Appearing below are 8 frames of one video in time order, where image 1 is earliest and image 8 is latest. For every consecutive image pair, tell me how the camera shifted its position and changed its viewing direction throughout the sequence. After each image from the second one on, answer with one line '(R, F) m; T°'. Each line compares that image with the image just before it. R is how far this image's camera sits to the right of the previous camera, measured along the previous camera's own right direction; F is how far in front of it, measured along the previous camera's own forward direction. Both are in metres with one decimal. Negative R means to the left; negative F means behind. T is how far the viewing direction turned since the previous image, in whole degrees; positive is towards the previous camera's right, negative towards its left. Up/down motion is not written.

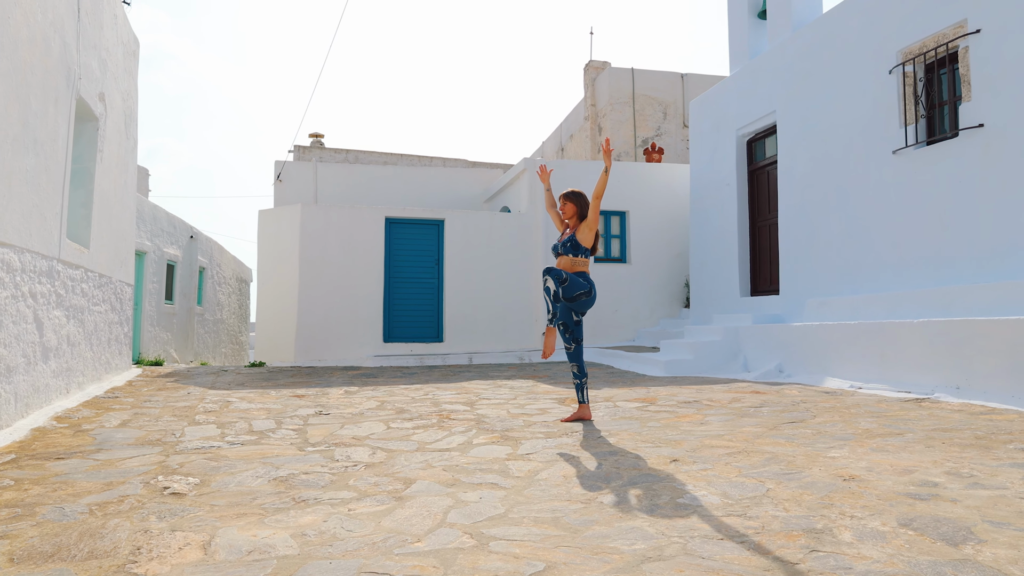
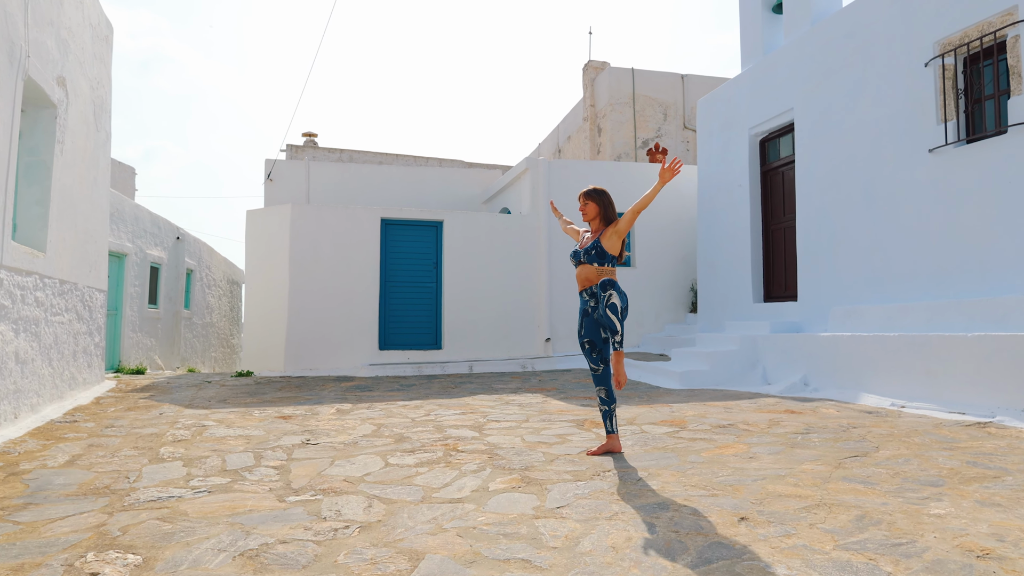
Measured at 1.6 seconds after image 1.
(-0.1, +0.5) m; +1°
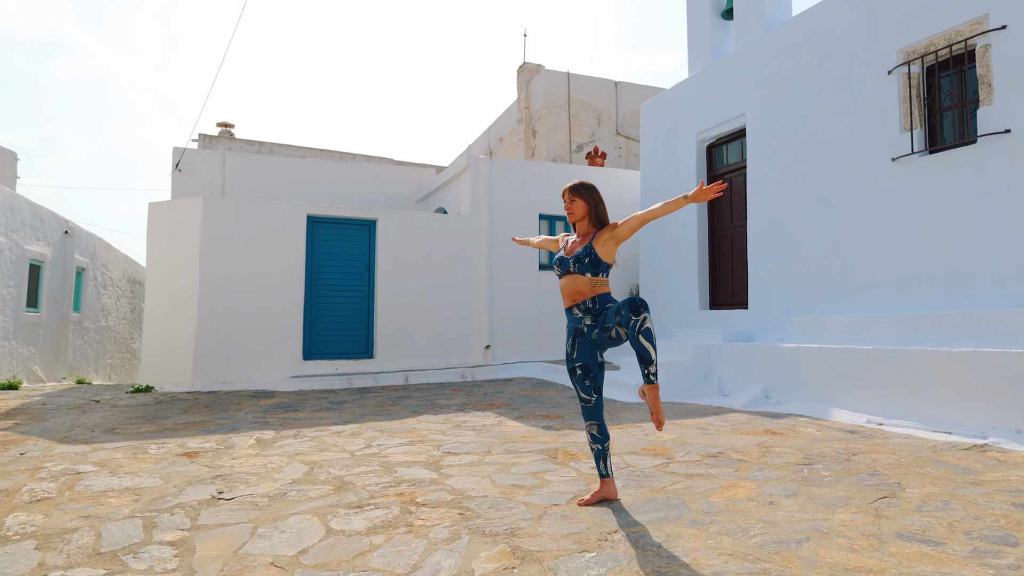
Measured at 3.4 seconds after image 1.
(-0.2, +0.7) m; +7°
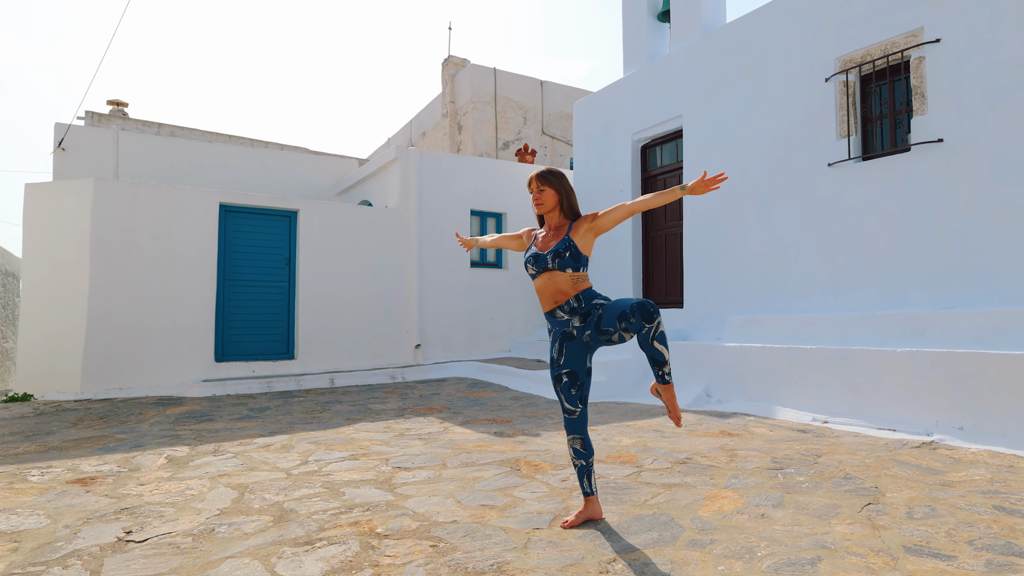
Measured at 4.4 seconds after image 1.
(-0.3, +0.3) m; +8°
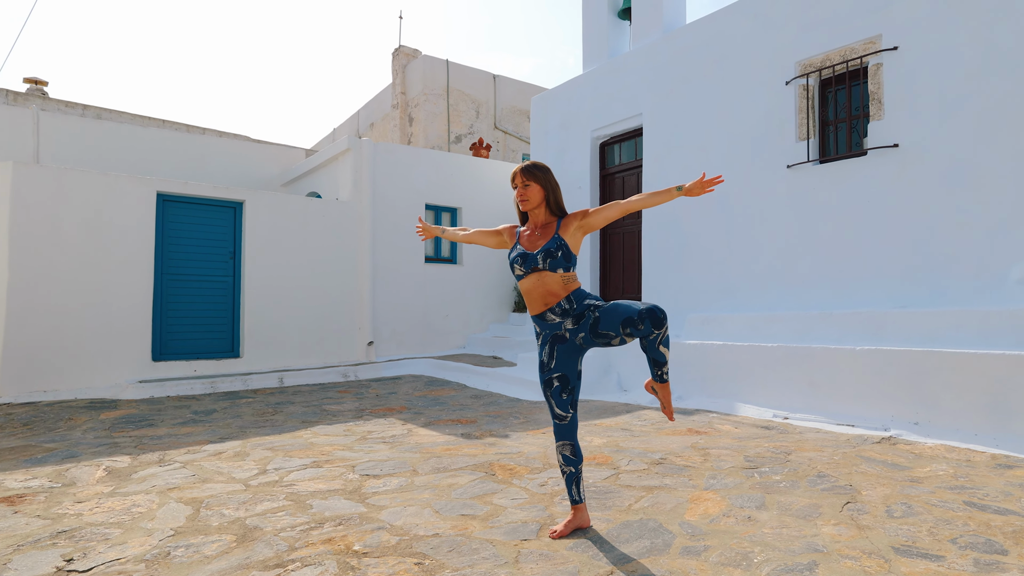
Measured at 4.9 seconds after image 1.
(-0.2, +0.1) m; +5°
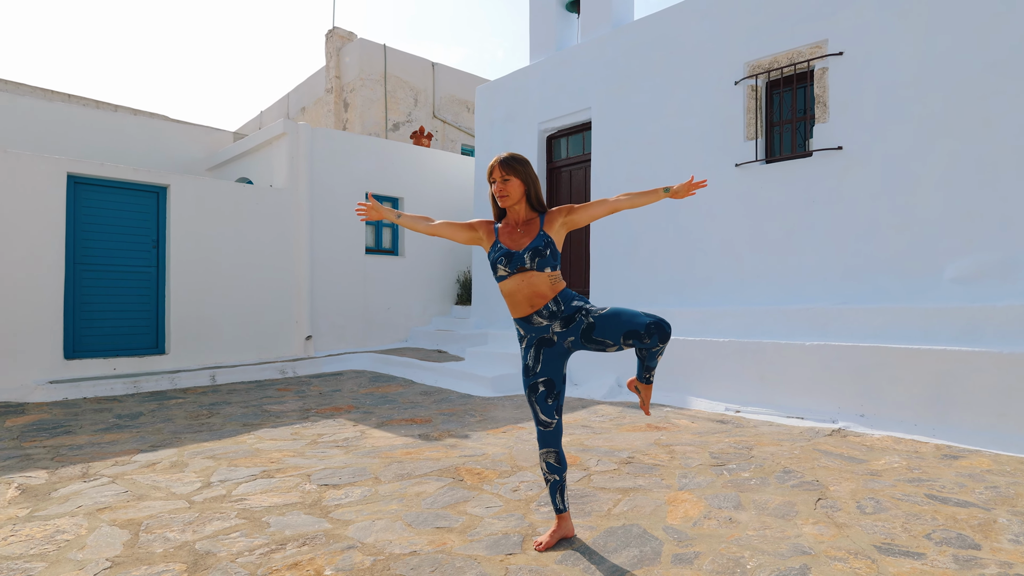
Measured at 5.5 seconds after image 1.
(-0.2, +0.2) m; +6°
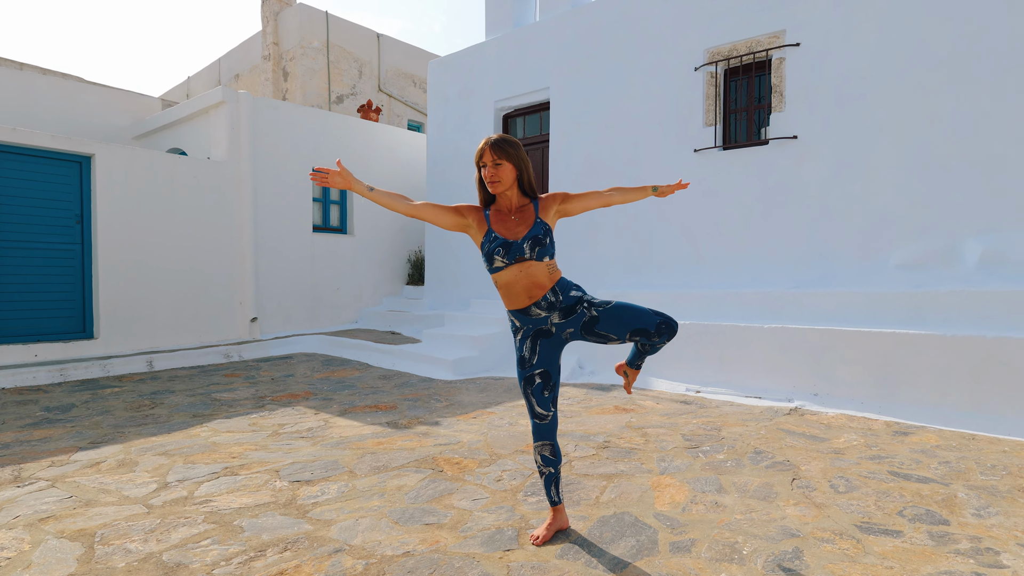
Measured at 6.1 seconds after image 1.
(-0.2, +0.1) m; +6°
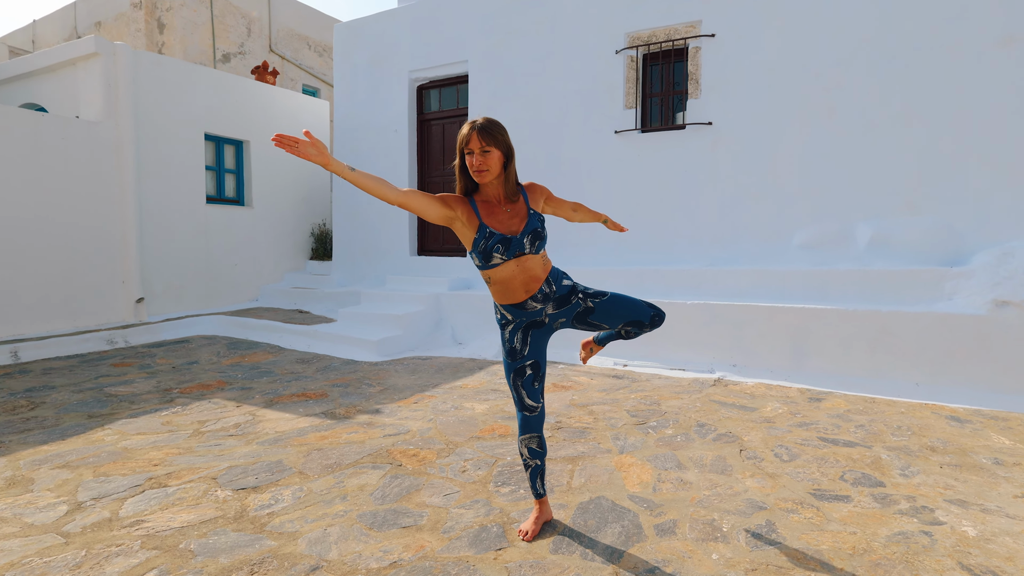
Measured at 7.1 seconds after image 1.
(-0.3, +0.1) m; +10°
